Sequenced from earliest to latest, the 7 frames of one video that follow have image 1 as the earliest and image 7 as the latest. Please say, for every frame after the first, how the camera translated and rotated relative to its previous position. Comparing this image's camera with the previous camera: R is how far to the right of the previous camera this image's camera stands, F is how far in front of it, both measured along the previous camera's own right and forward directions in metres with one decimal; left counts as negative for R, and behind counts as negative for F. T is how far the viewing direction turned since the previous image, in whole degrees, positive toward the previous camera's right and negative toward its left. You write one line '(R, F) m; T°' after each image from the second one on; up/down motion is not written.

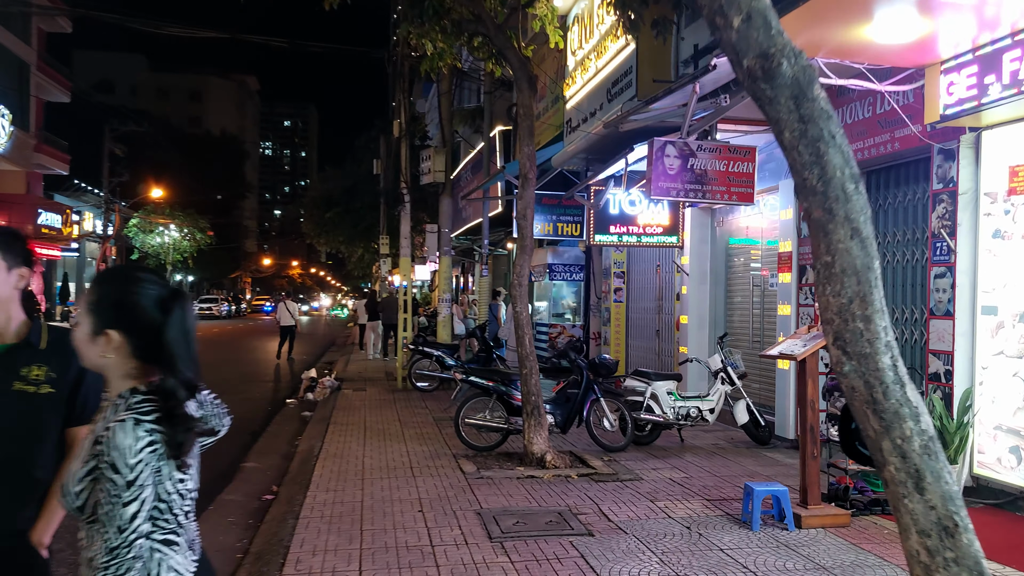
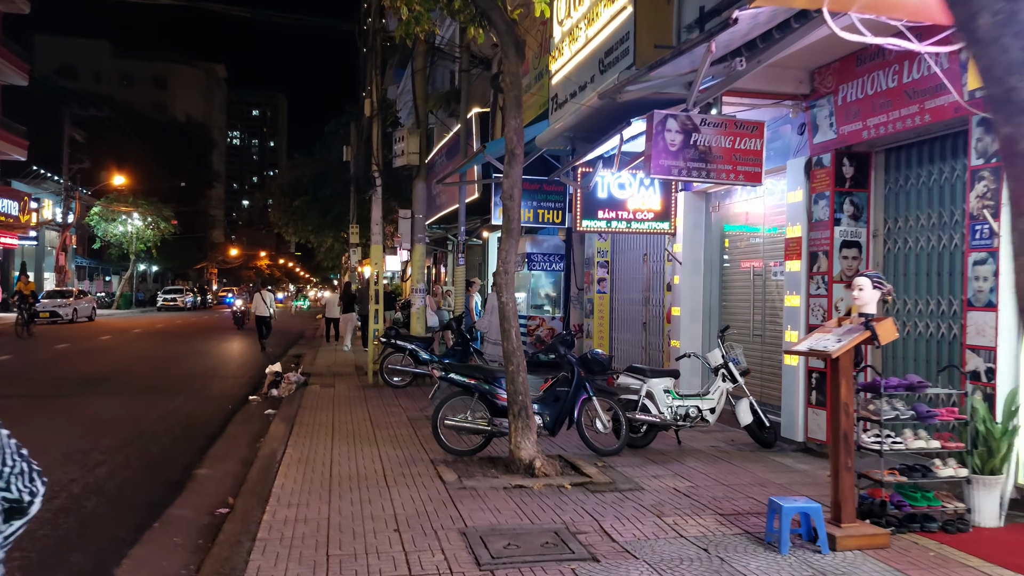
(-0.1, +0.8) m; +2°
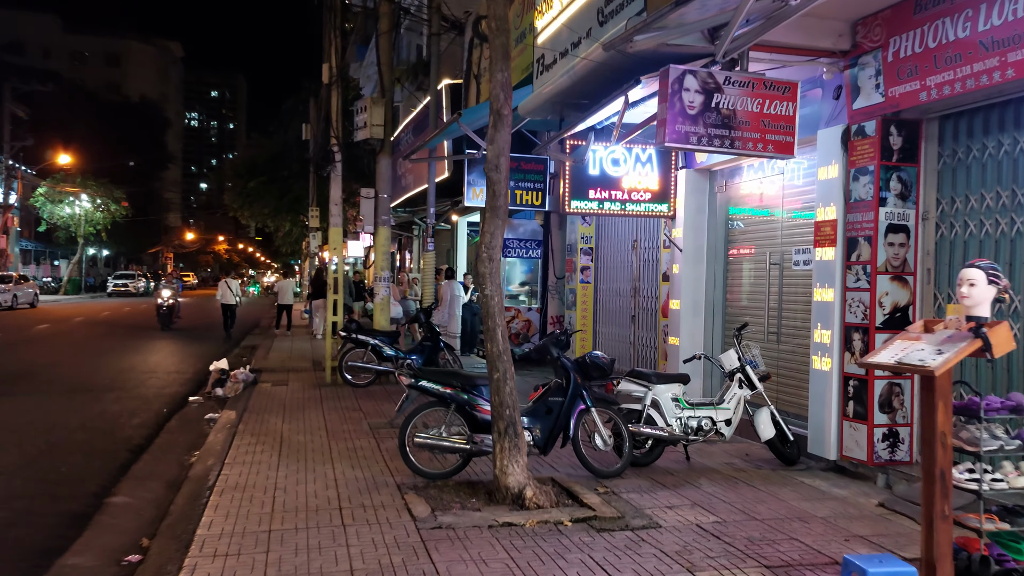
(-0.2, +1.3) m; +2°
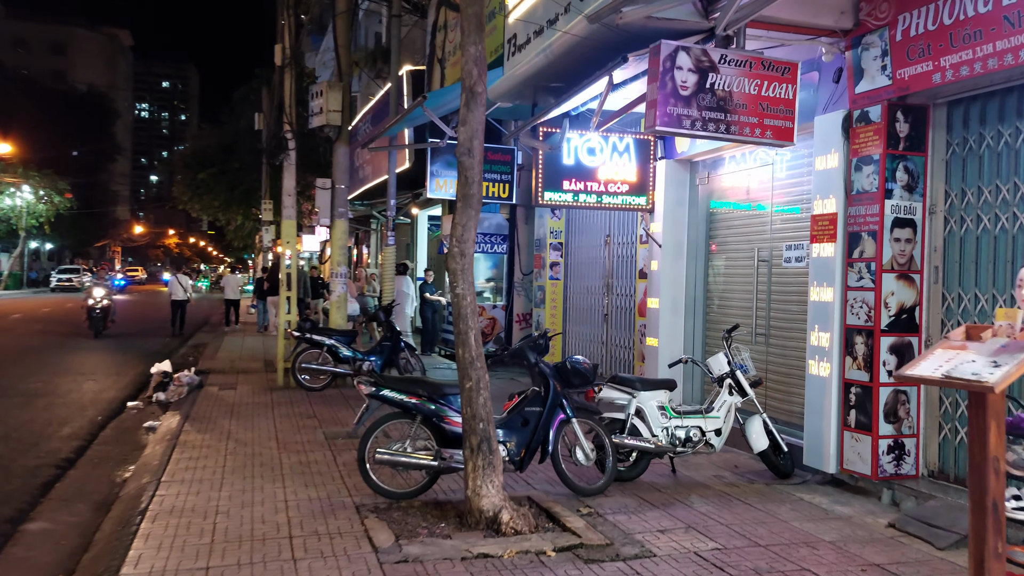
(-0.1, +0.7) m; +3°
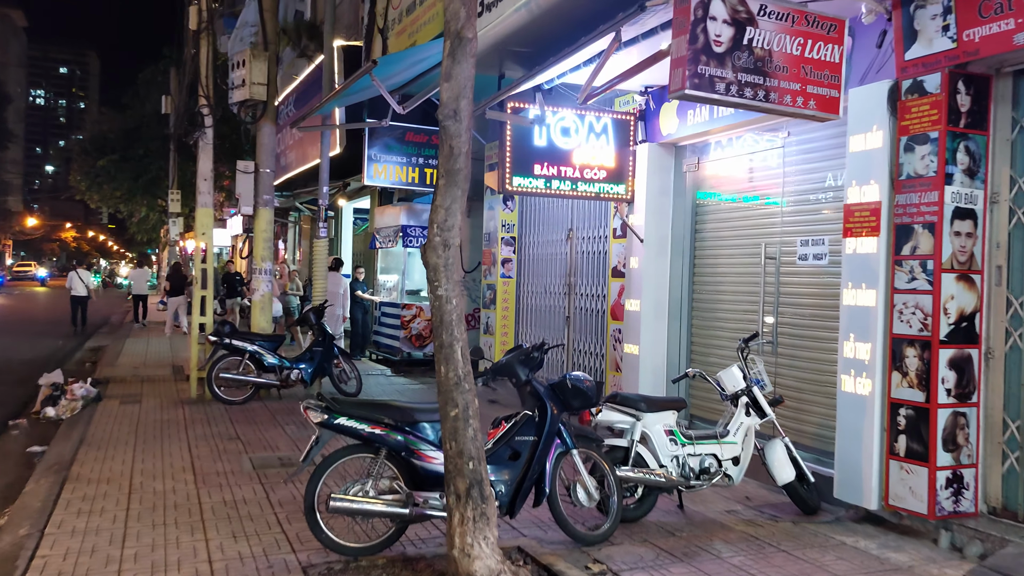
(-0.4, +1.2) m; +6°
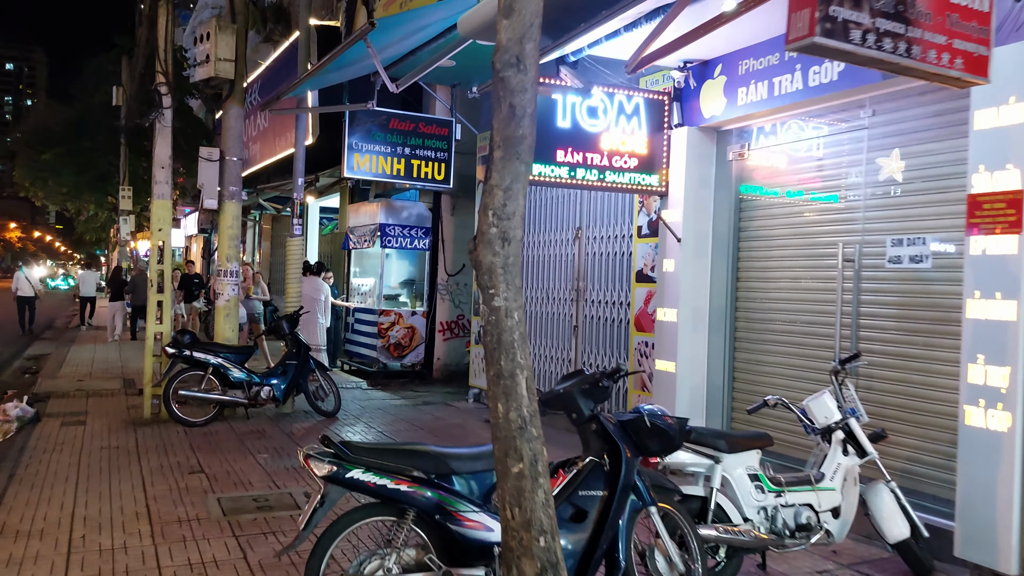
(-0.5, +1.2) m; +3°
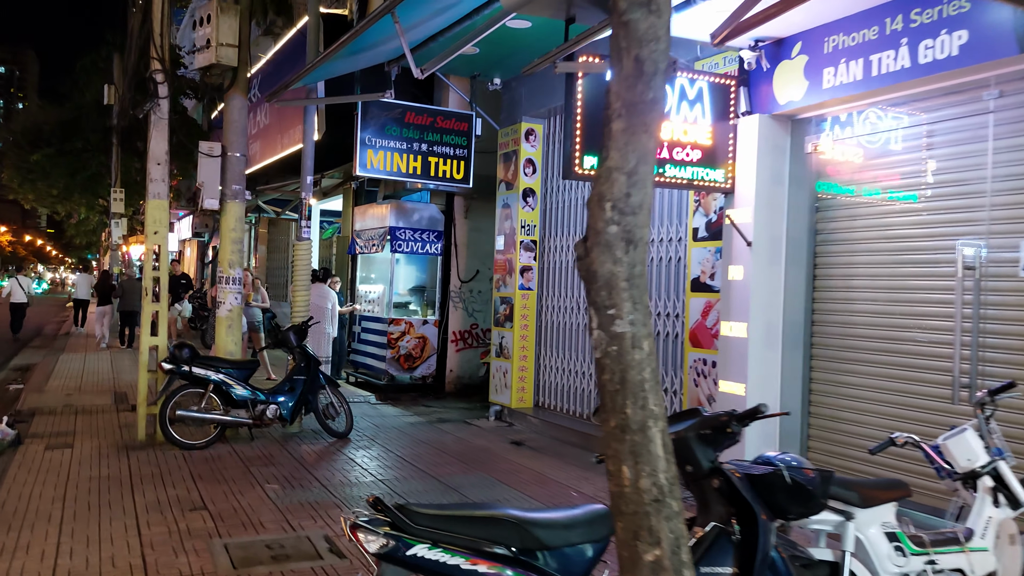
(-0.4, +0.9) m; 0°
